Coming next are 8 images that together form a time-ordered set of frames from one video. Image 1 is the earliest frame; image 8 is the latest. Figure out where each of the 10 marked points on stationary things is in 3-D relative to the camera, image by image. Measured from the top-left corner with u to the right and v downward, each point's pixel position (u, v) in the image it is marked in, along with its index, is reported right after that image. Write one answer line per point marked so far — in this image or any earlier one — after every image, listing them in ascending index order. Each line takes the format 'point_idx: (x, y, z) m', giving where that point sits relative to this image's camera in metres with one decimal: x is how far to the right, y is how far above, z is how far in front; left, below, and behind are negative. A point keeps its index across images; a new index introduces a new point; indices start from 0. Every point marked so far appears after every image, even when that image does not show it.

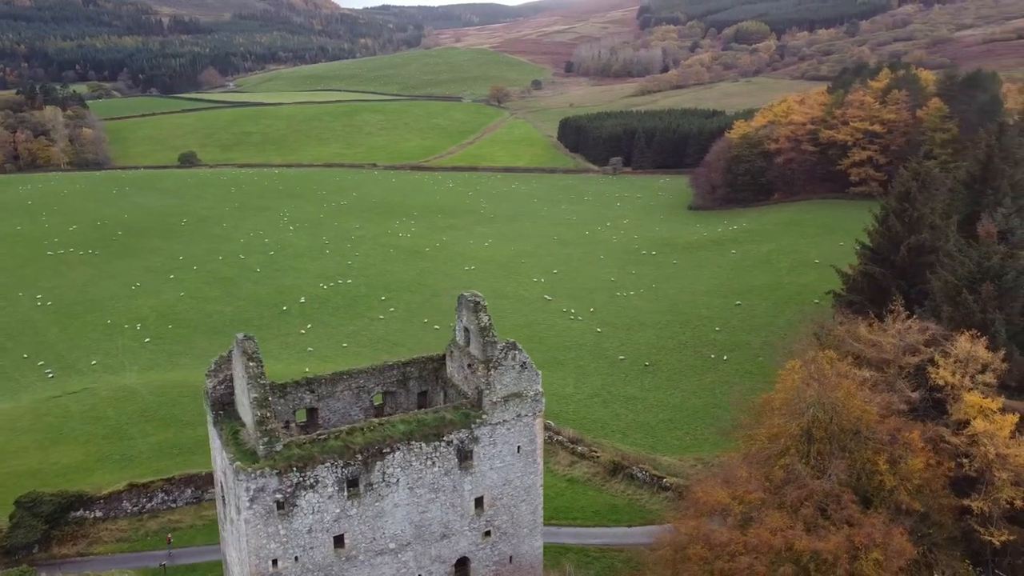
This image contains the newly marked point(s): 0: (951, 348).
0: (+10.5, -1.5, +18.8) m
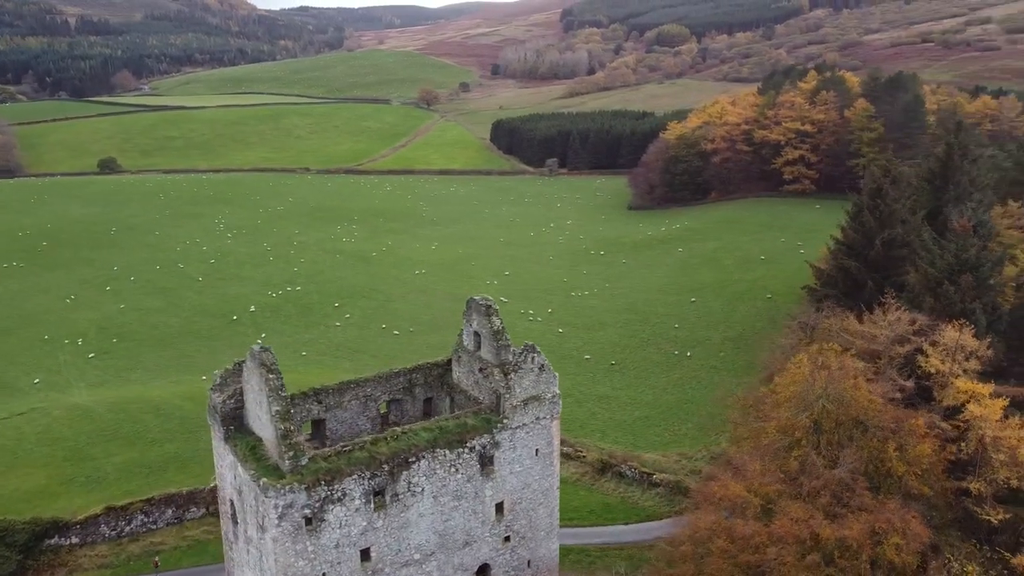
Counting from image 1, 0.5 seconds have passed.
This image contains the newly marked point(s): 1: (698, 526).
0: (+10.6, -1.3, +19.7) m
1: (+4.0, -5.1, +17.0) m
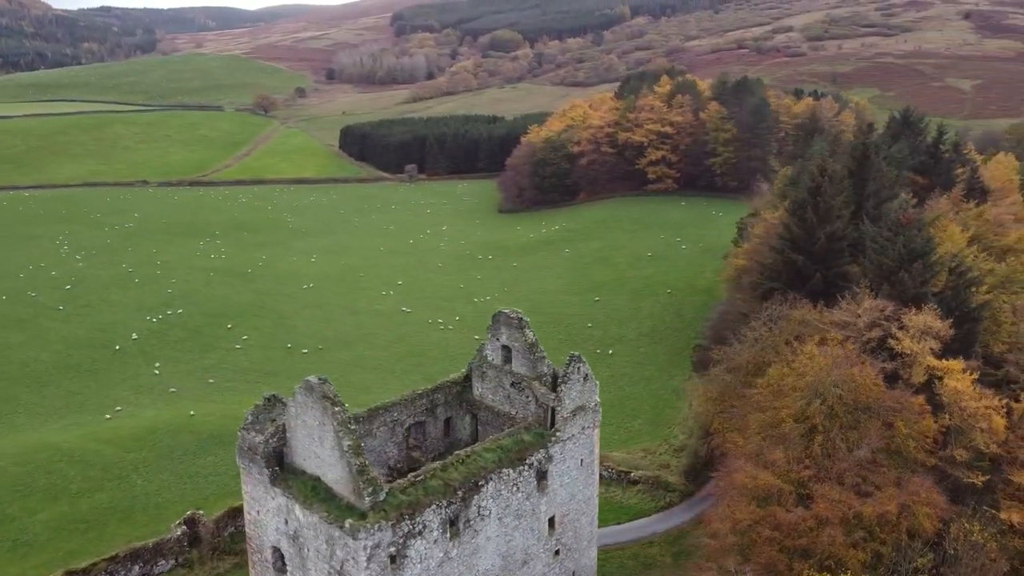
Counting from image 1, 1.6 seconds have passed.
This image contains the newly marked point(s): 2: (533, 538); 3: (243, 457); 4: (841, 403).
0: (+10.7, -0.9, +21.6) m
1: (+5.0, -5.1, +17.6) m
2: (+0.4, -5.1, +16.3) m
3: (-5.1, -3.2, +15.2) m
4: (+7.7, -2.7, +18.6) m
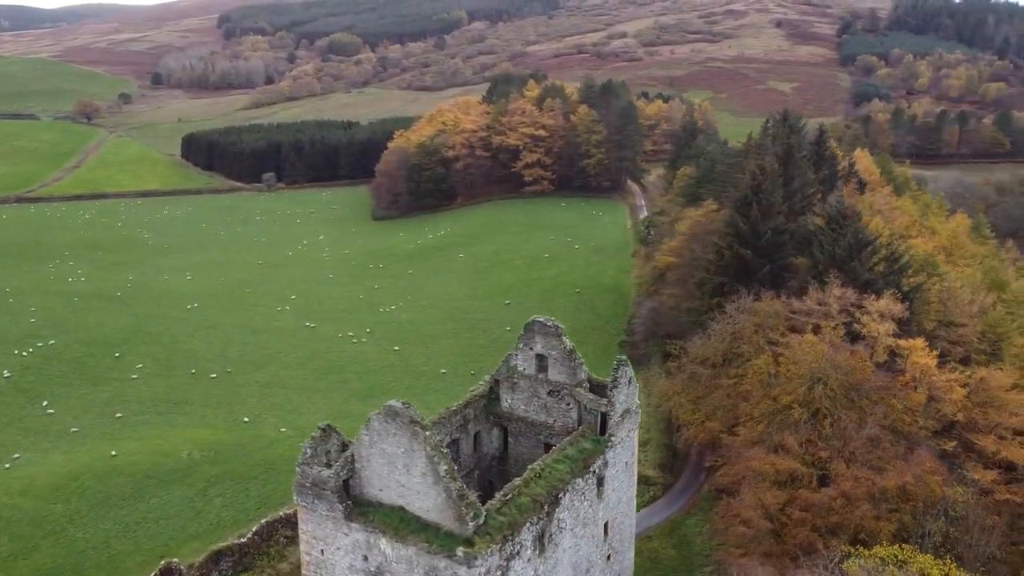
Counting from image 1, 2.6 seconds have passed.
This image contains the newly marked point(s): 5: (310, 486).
0: (+10.4, -0.6, +23.4) m
1: (+5.8, -5.0, +18.4) m
2: (+1.6, -5.2, +16.2) m
3: (-3.6, -3.6, +14.0) m
4: (+8.2, -2.5, +19.9) m
5: (-3.5, -3.5, +14.0) m
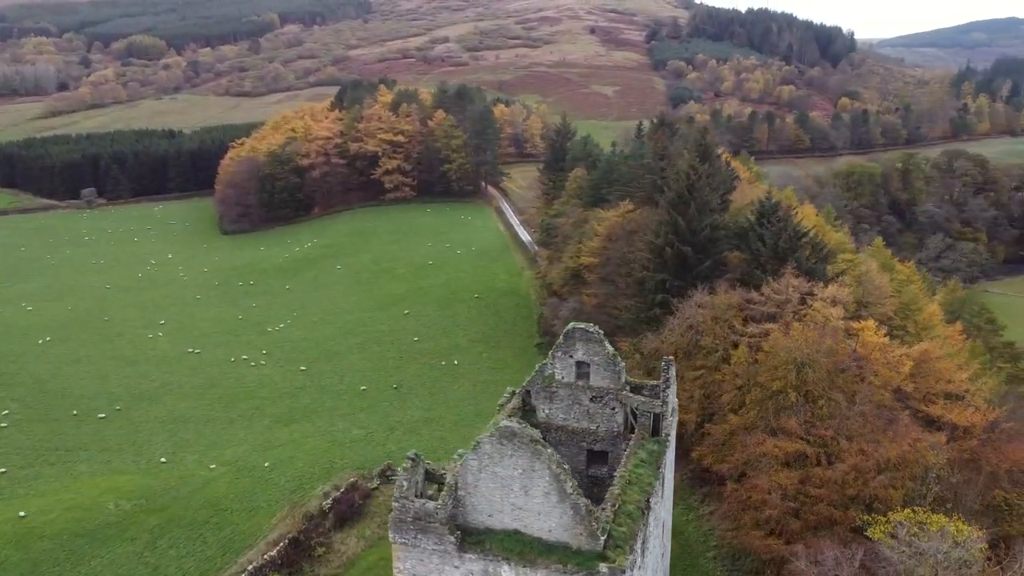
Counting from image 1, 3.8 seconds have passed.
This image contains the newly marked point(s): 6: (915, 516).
0: (+9.7, -0.2, +25.4) m
1: (+6.6, -4.8, +19.5) m
2: (+3.0, -5.3, +16.4) m
3: (-1.8, -3.9, +13.2) m
4: (+8.4, -2.2, +21.5) m
5: (-1.6, -3.8, +13.1) m
6: (+9.2, -5.2, +18.2) m
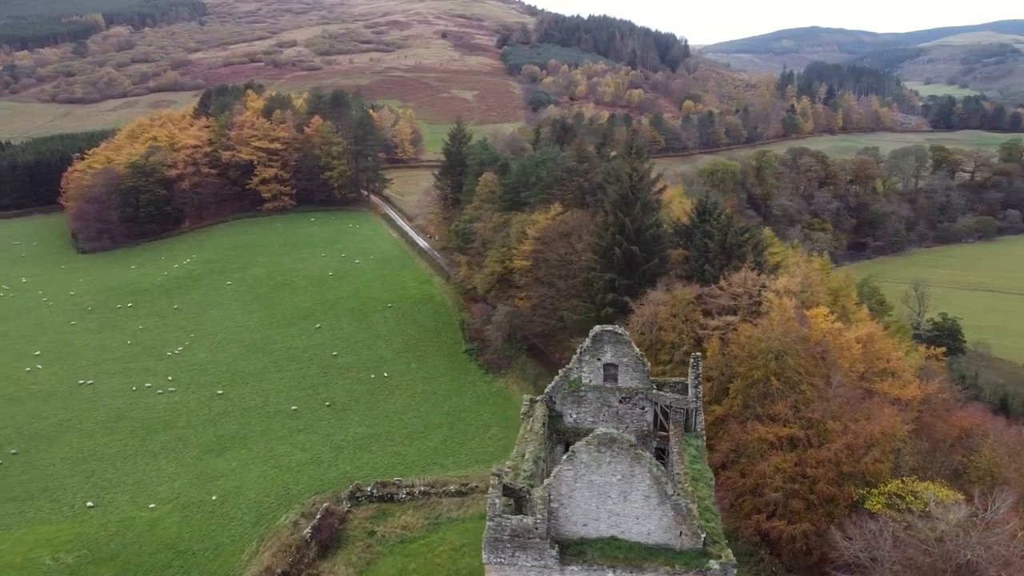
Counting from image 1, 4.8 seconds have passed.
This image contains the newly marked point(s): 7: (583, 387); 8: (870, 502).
0: (+8.6, +0.1, +26.9) m
1: (+6.9, -4.6, +20.6) m
2: (+4.0, -5.2, +16.8) m
3: (-0.2, -4.1, +12.7) m
4: (+8.2, -1.9, +22.8) m
5: (0.0, -4.0, +12.7) m
6: (+9.7, -4.8, +19.7) m
7: (+1.5, -2.2, +17.7) m
8: (+8.7, -5.3, +19.6) m
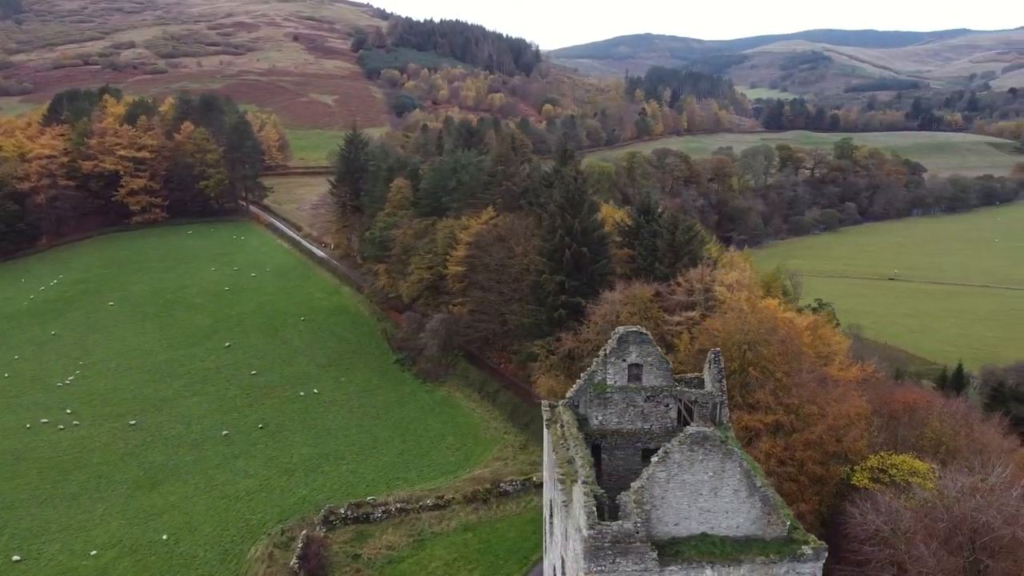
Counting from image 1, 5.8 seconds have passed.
0: (+7.3, +0.3, +28.1) m
1: (+7.0, -4.5, +21.6) m
2: (+4.8, -5.2, +17.4) m
3: (+1.4, -4.2, +12.6) m
4: (+7.7, -1.7, +24.0) m
5: (+1.5, -4.1, +12.6) m
6: (+9.9, -4.5, +21.2) m
7: (+2.1, -2.2, +17.8) m
8: (+9.0, -5.0, +20.9) m
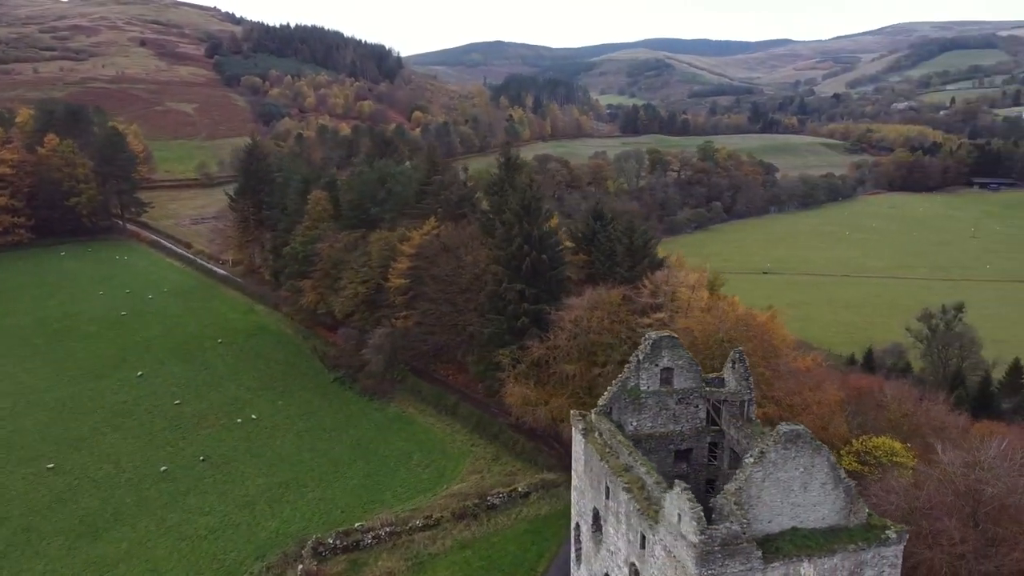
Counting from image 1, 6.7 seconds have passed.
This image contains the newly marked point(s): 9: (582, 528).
0: (+6.2, +0.2, +29.1) m
1: (+7.2, -4.4, +22.6) m
2: (+5.8, -5.2, +18.1) m
3: (+3.2, -4.3, +12.8) m
4: (+7.3, -1.7, +25.1) m
5: (+3.3, -4.2, +12.8) m
6: (+10.1, -4.4, +22.8) m
7: (+2.9, -2.4, +18.0) m
8: (+9.3, -4.9, +22.3) m
9: (+1.6, -5.5, +18.4) m
